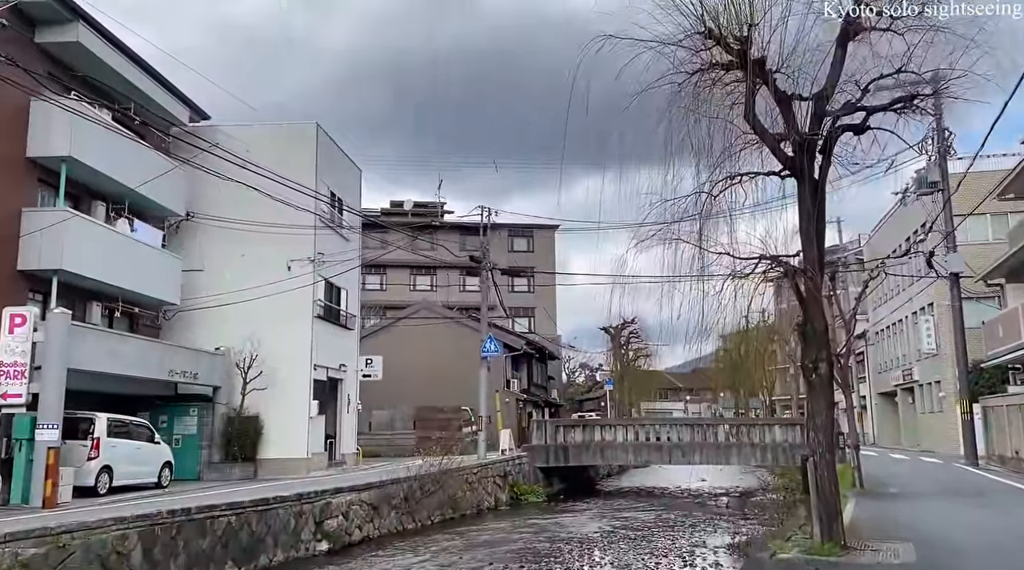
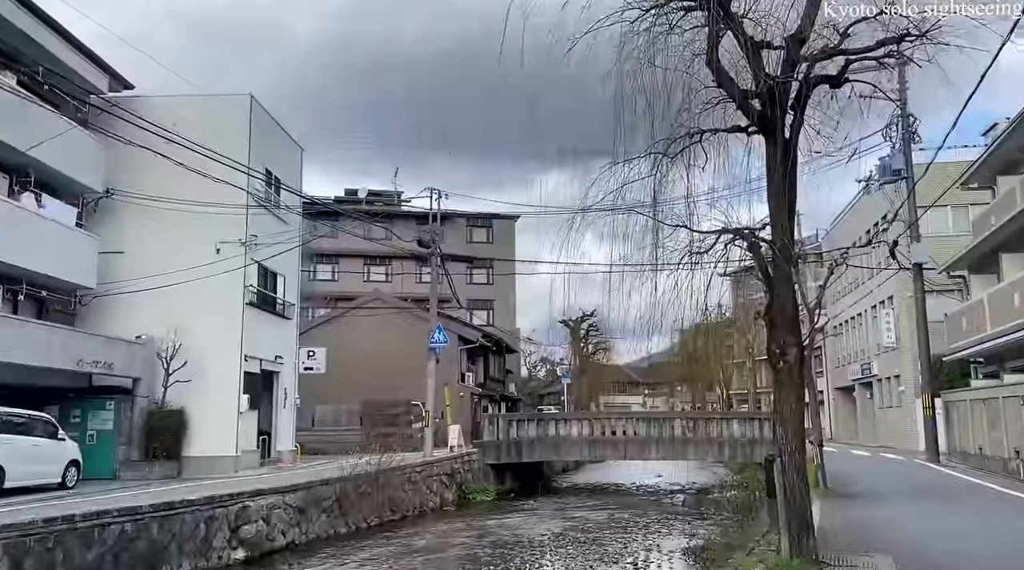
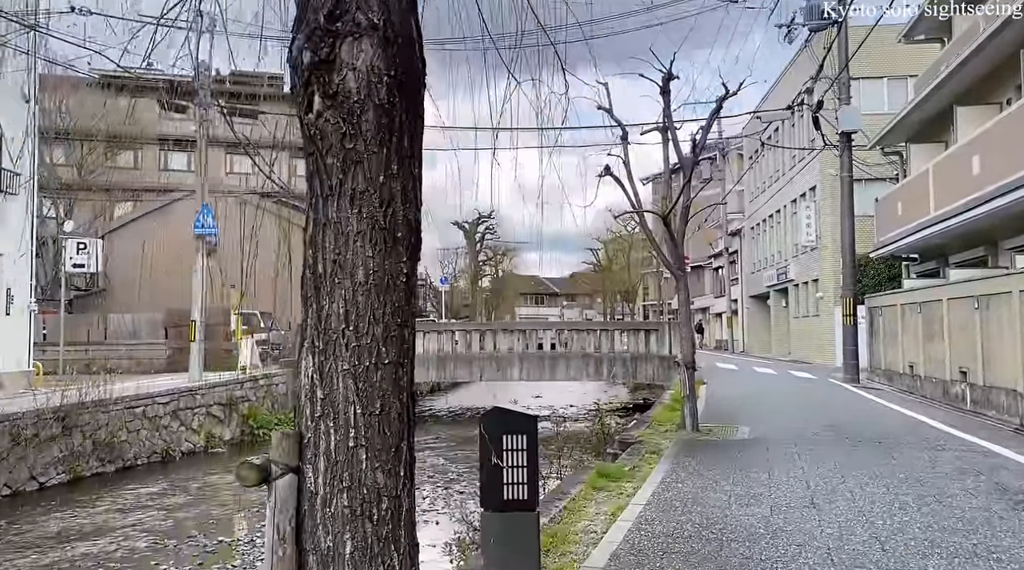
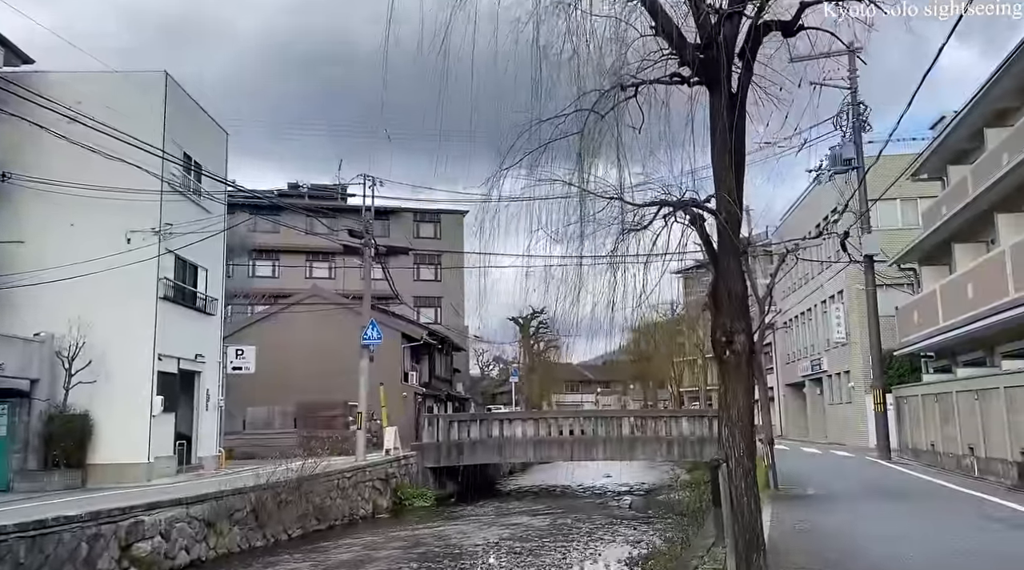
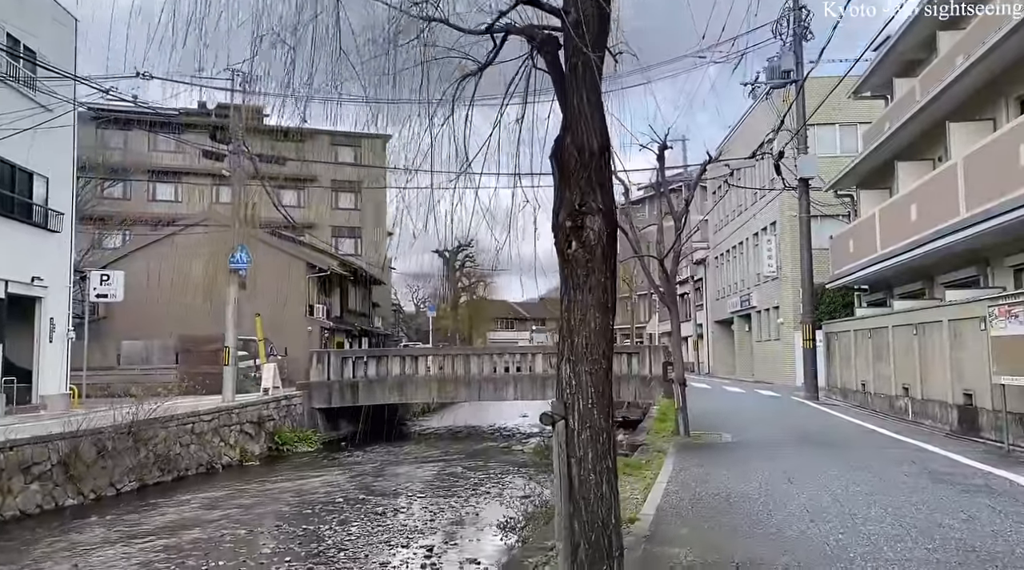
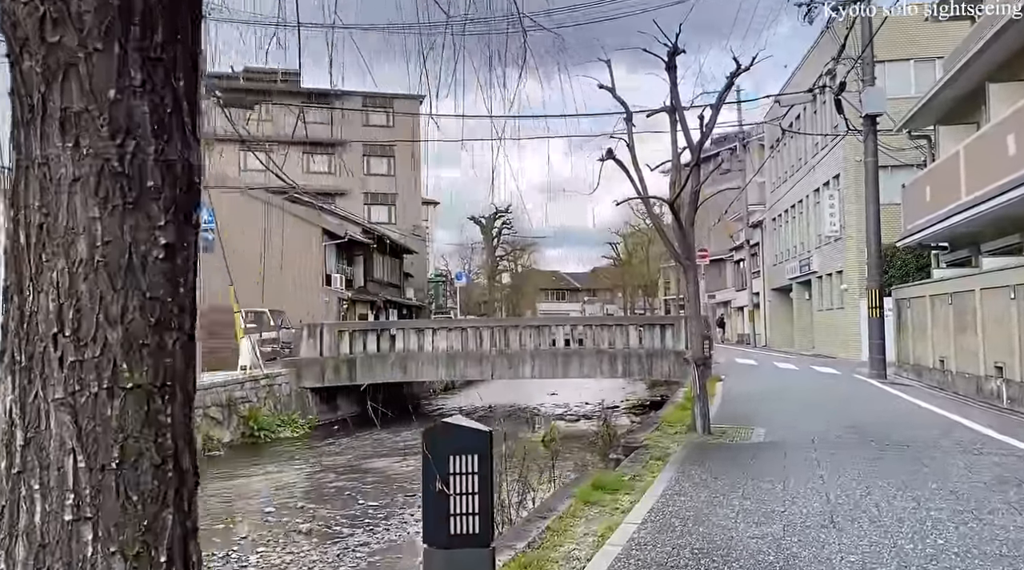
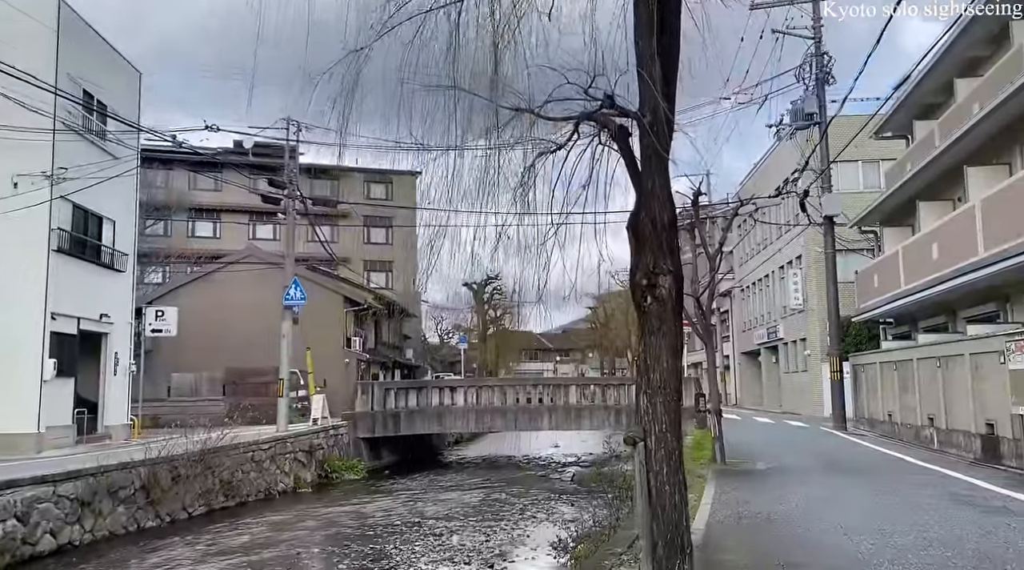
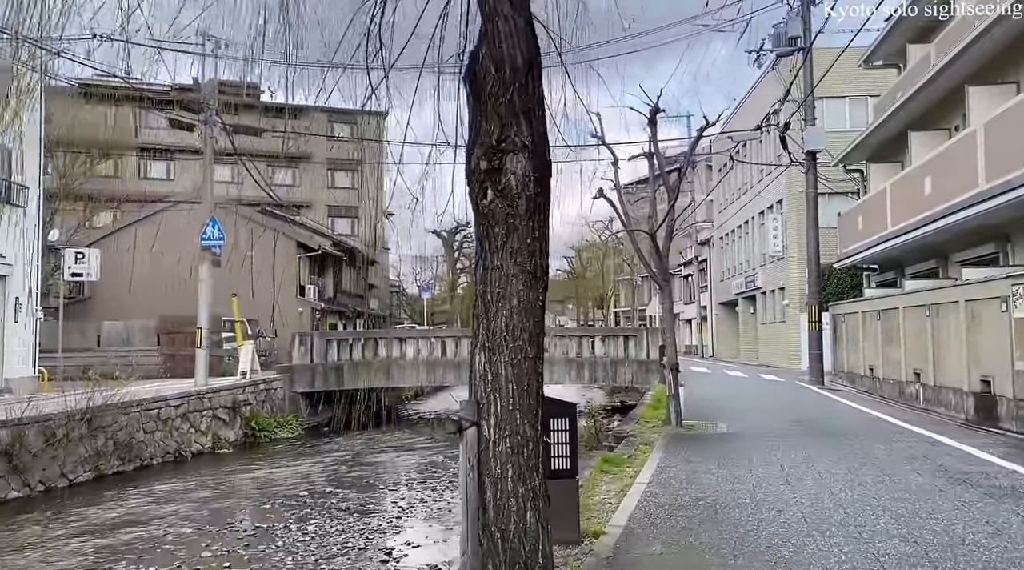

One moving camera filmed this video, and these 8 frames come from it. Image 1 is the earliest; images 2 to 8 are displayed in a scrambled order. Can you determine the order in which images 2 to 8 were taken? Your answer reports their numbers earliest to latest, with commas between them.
2, 4, 7, 5, 8, 3, 6
